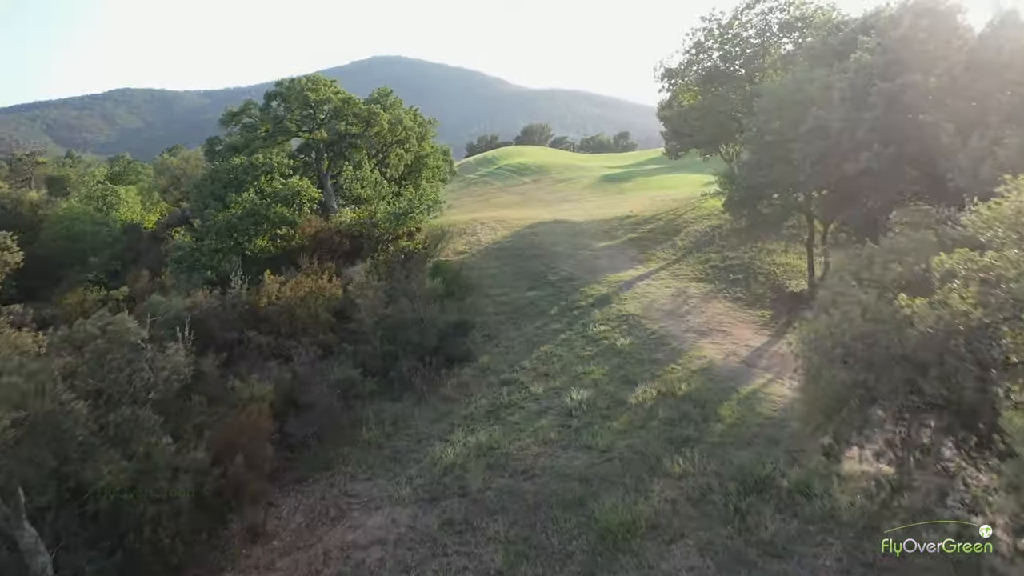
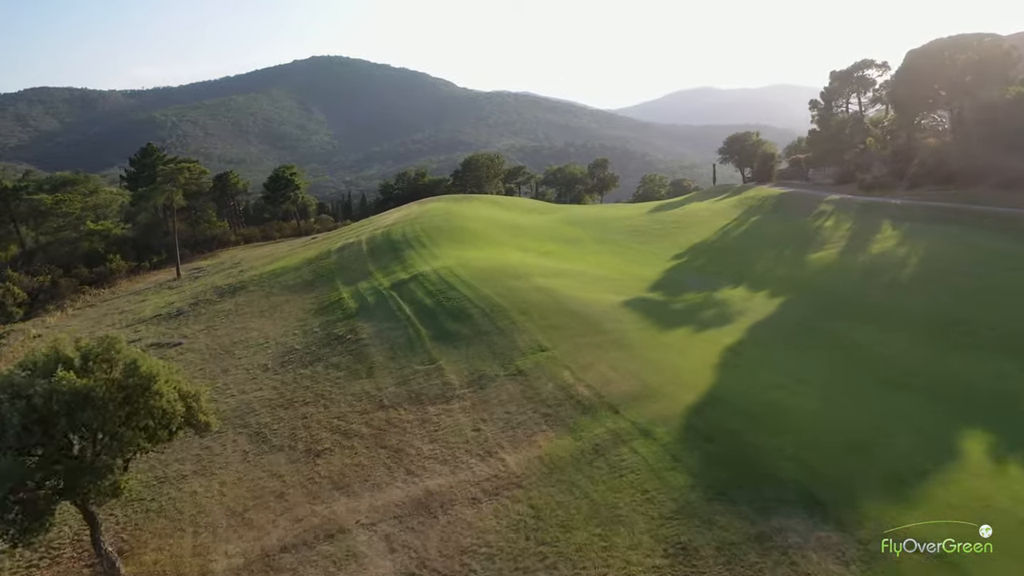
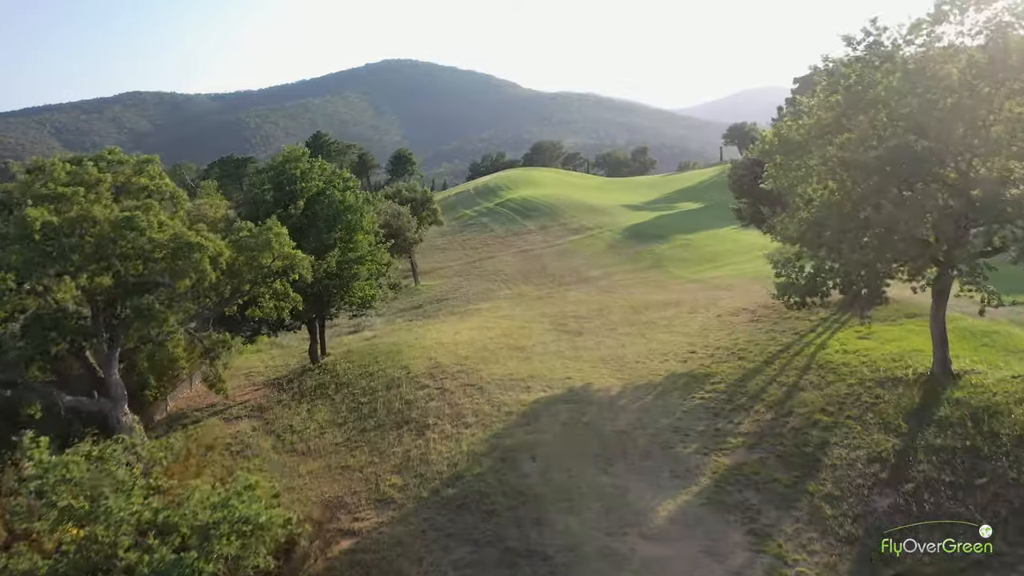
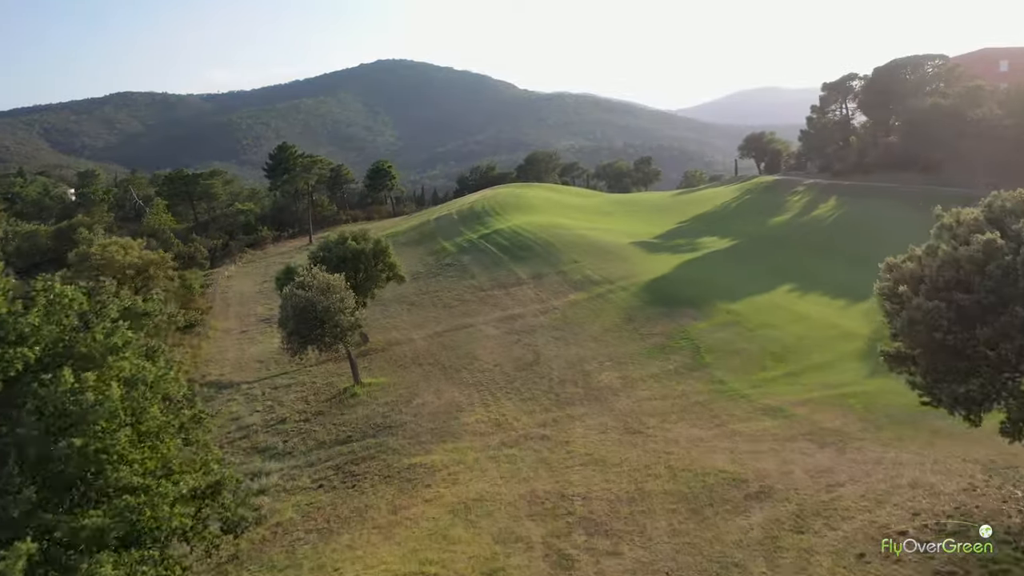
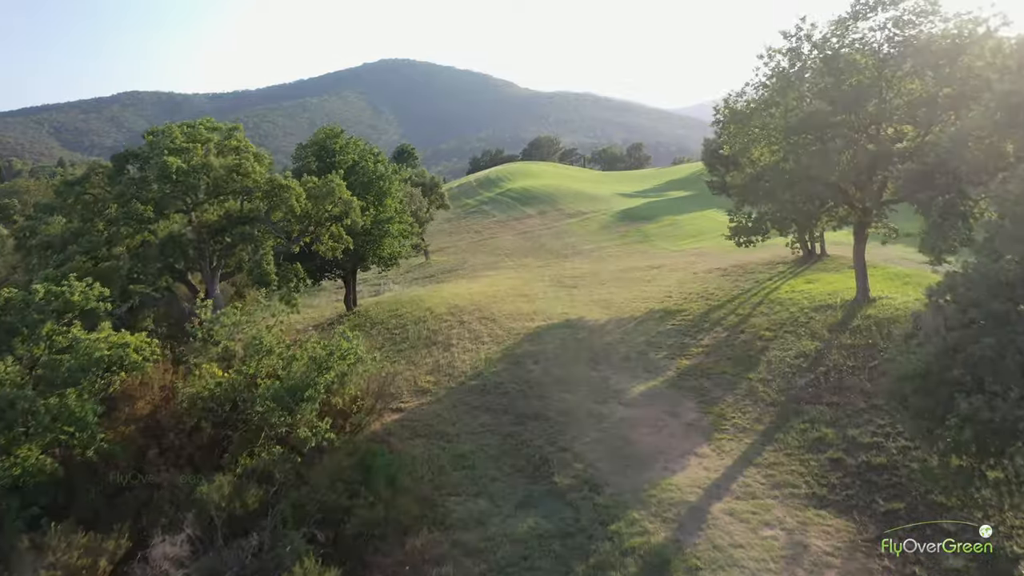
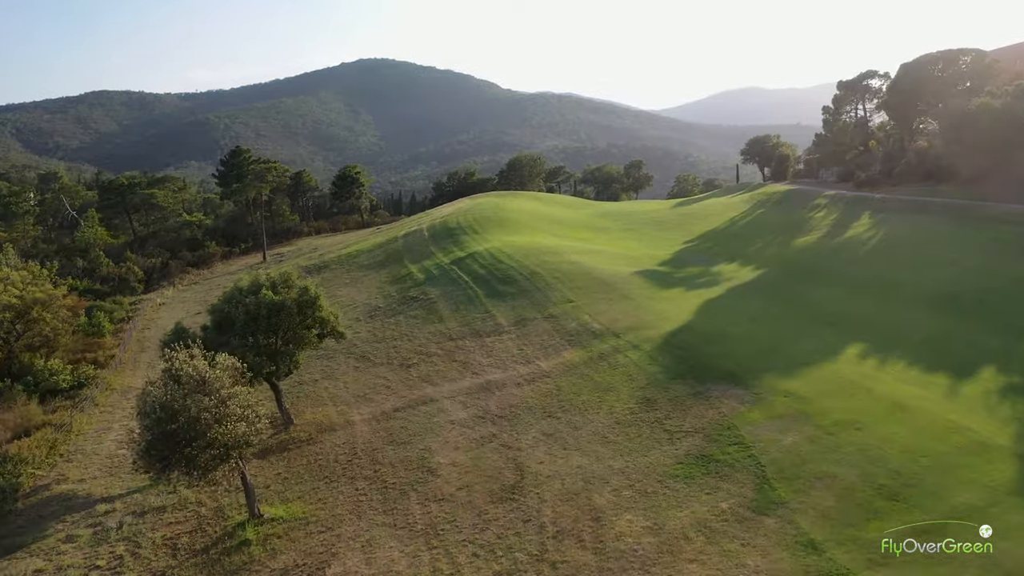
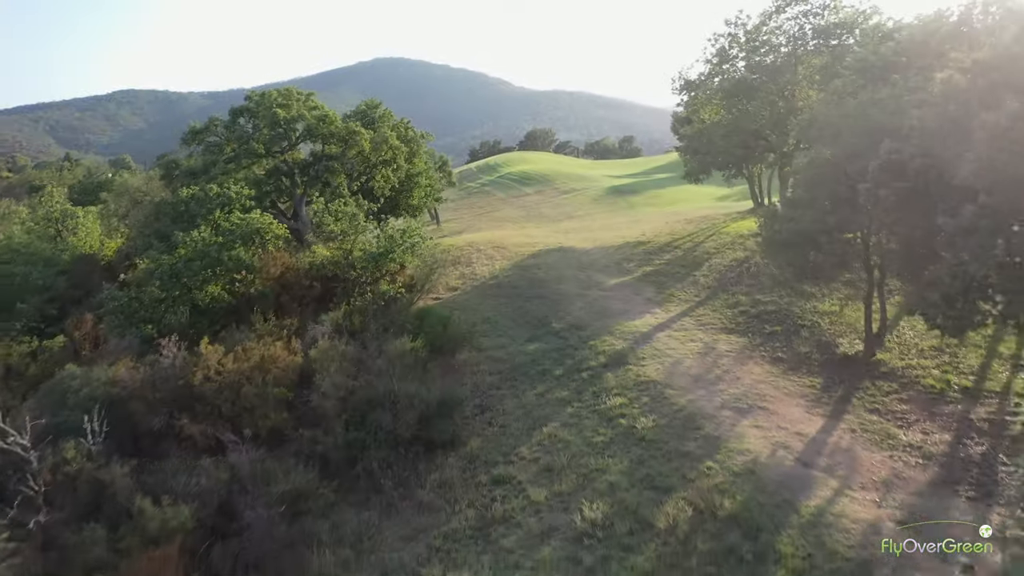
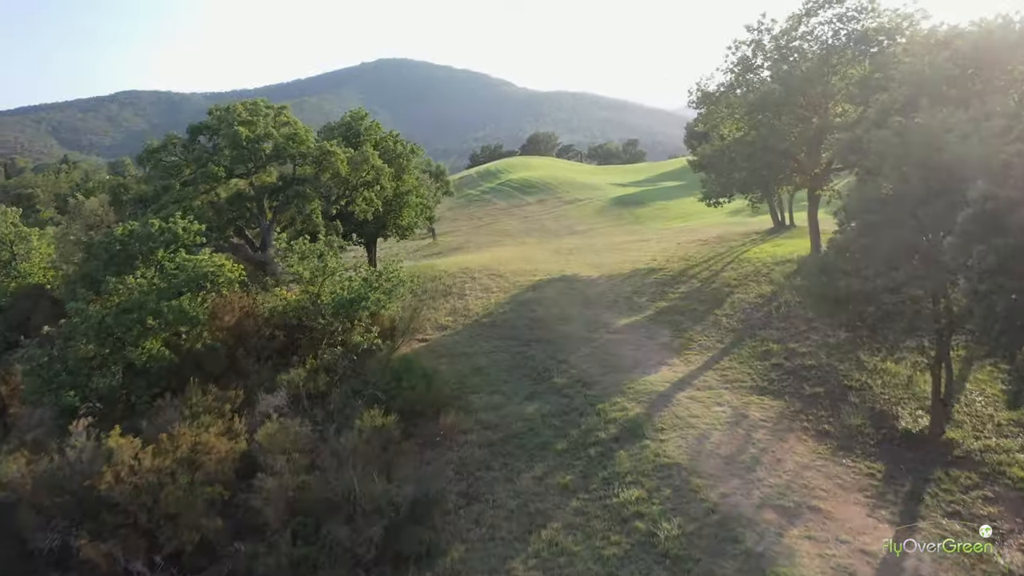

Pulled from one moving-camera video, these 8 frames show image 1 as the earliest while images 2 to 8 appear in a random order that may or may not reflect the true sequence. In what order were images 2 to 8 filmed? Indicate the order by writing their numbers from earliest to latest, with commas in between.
7, 8, 5, 3, 4, 6, 2
